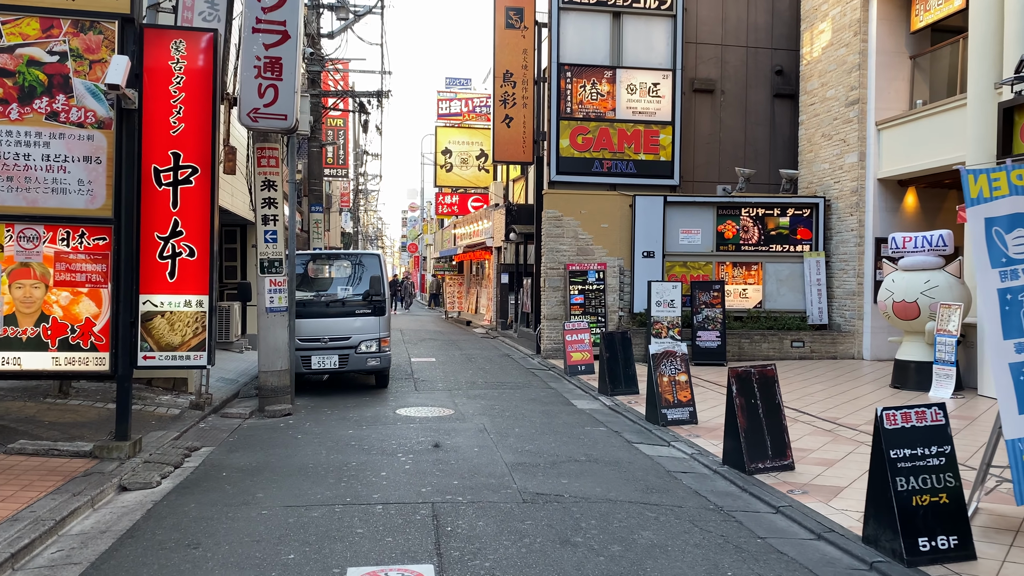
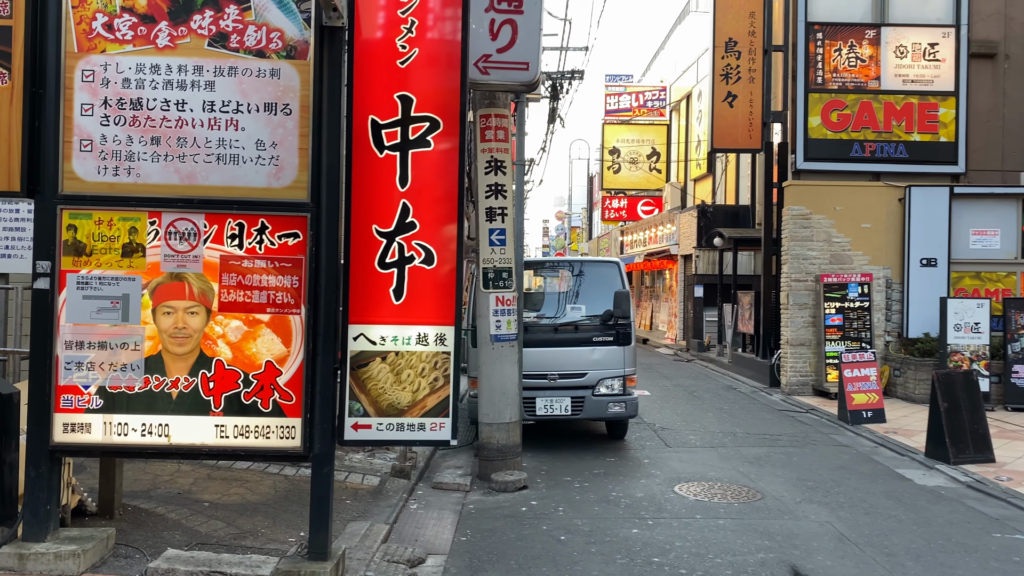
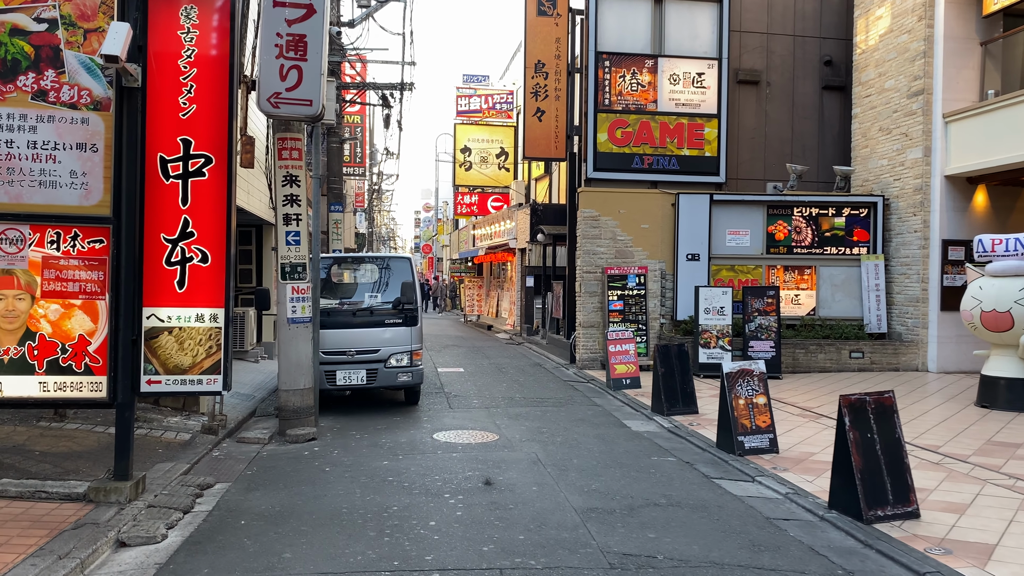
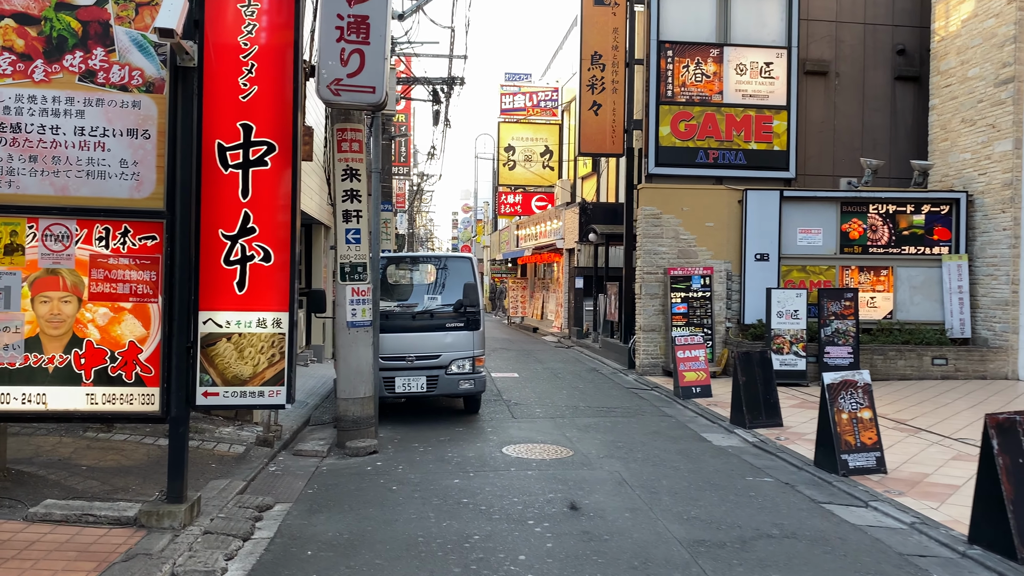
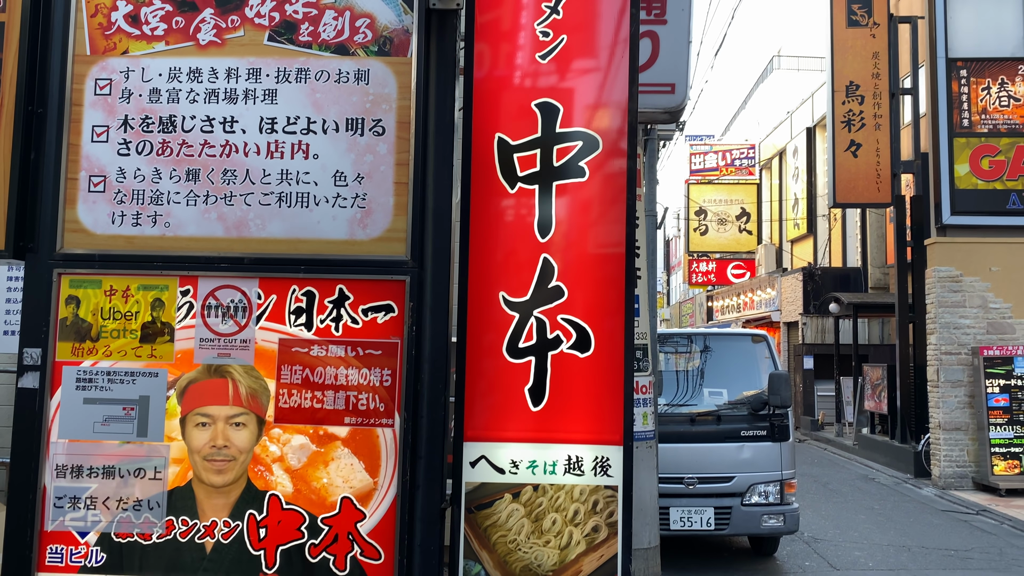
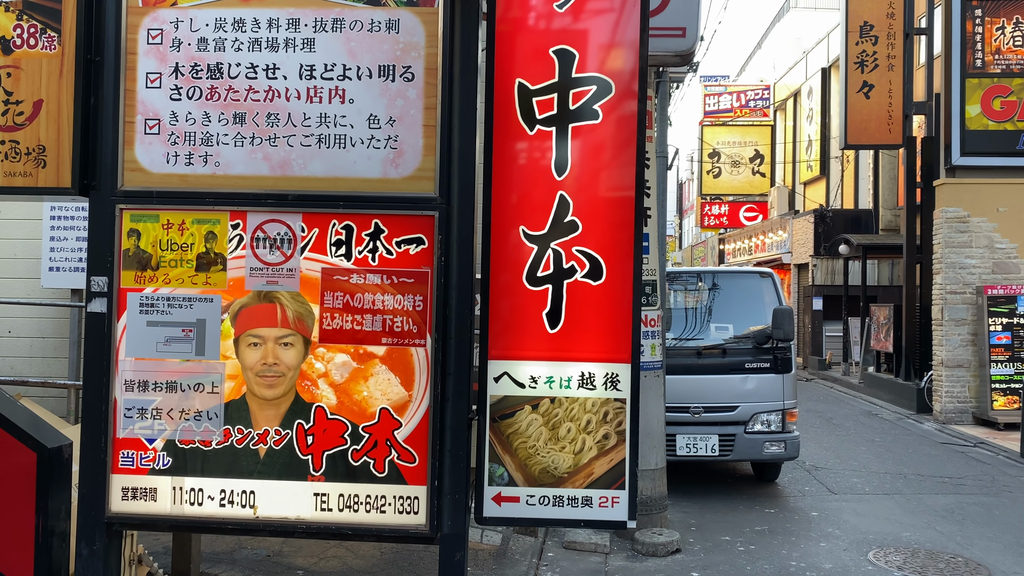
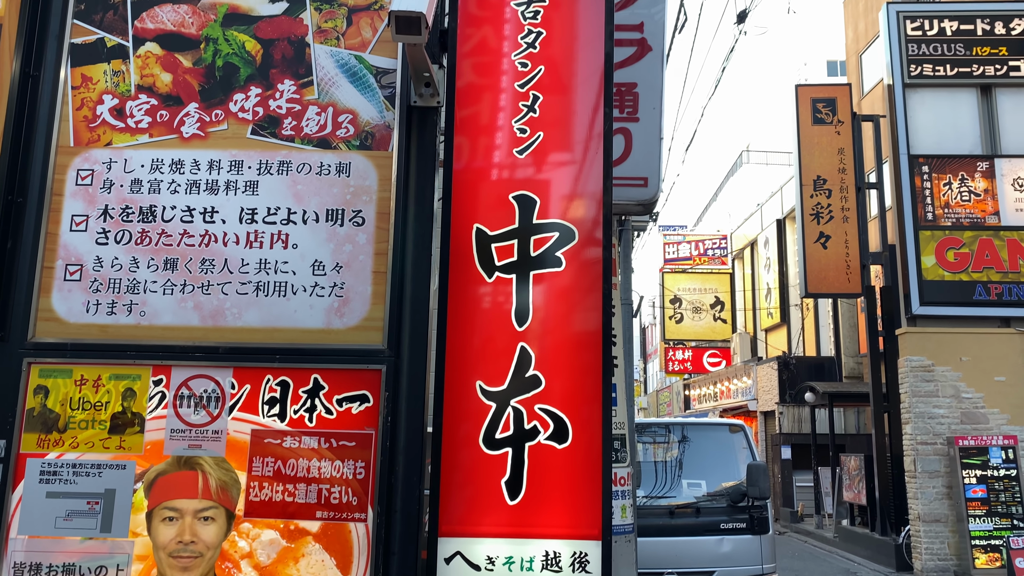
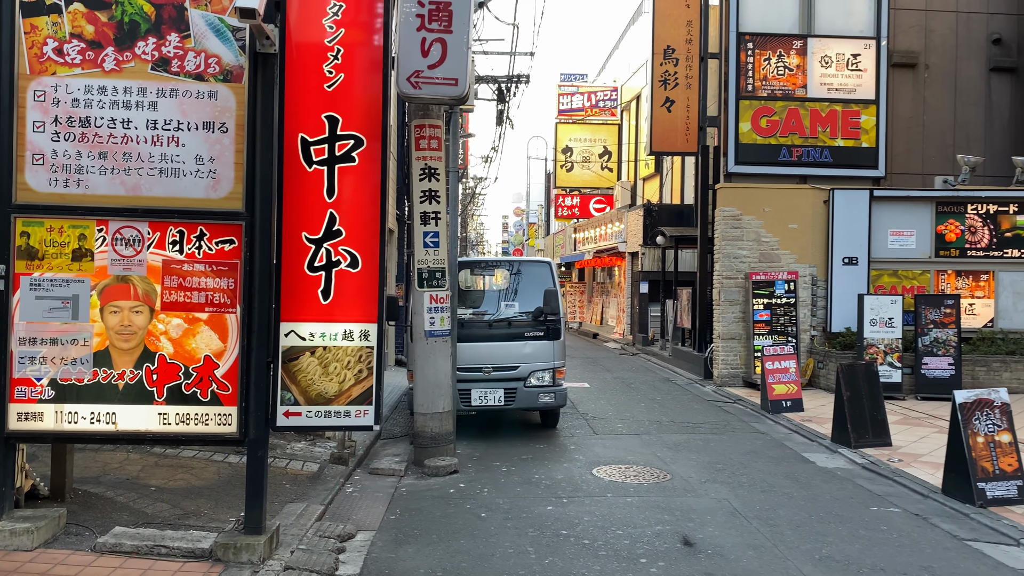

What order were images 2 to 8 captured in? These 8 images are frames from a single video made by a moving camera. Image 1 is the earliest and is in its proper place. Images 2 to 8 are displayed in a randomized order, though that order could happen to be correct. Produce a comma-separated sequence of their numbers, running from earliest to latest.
3, 4, 8, 2, 6, 5, 7
